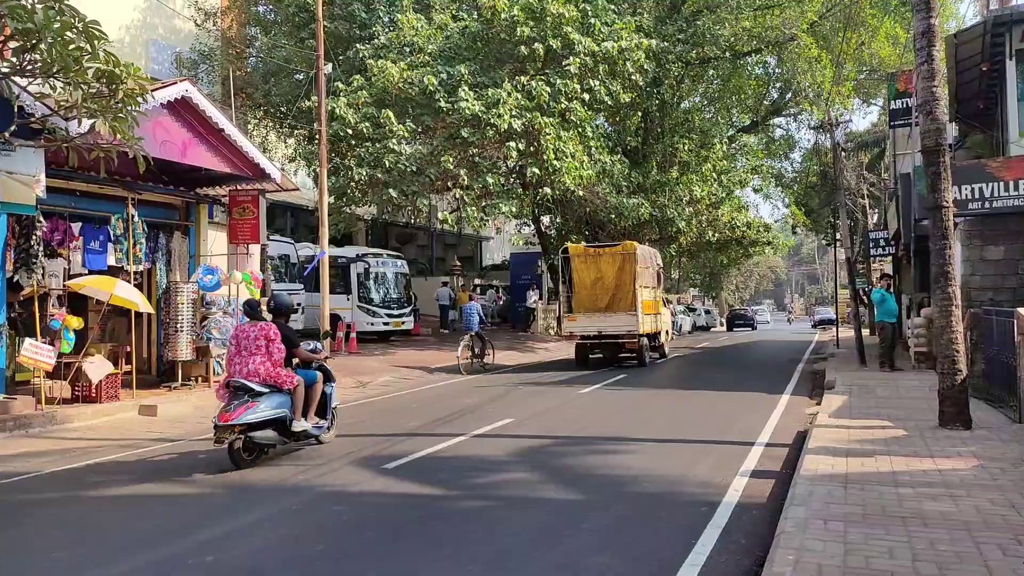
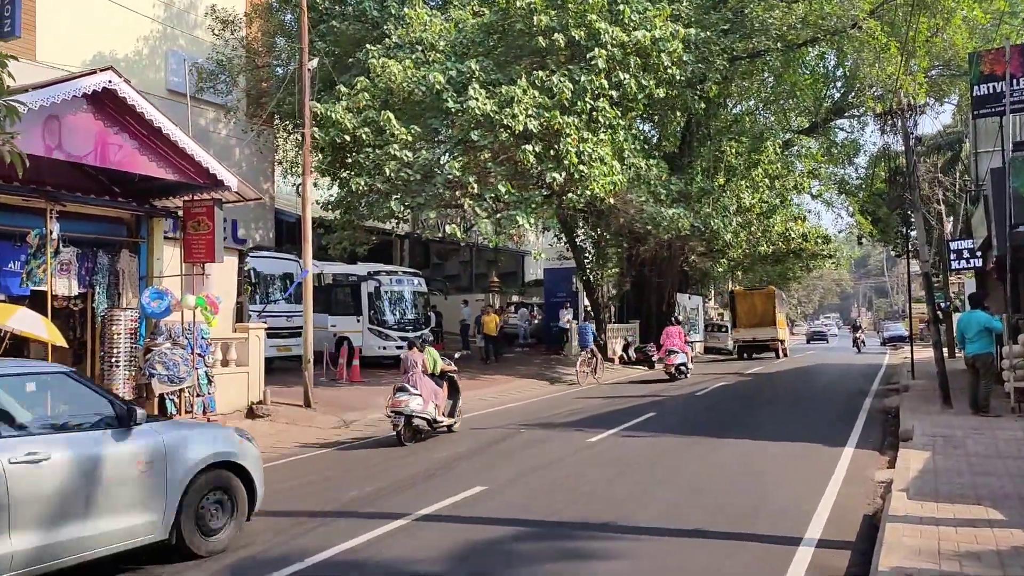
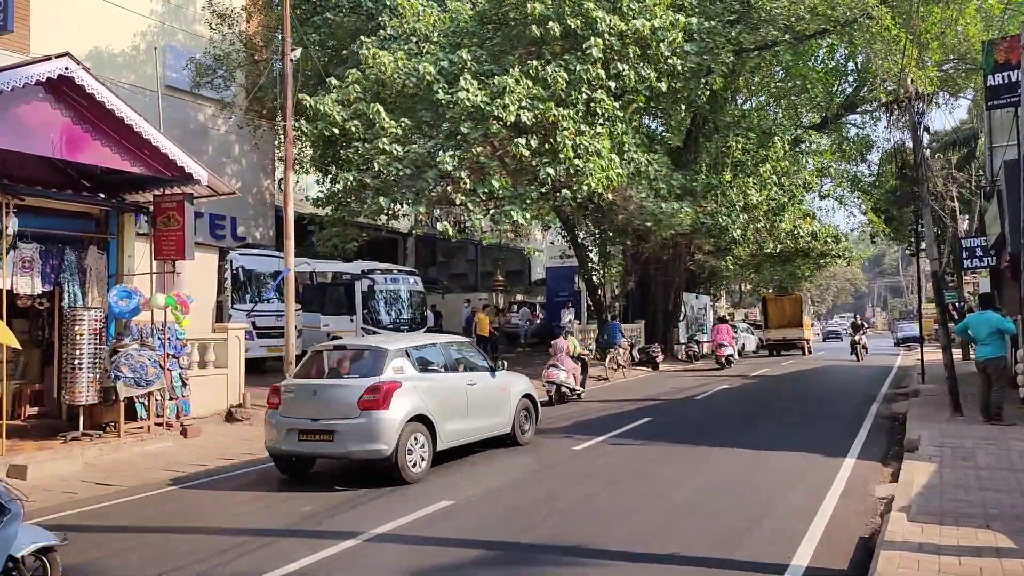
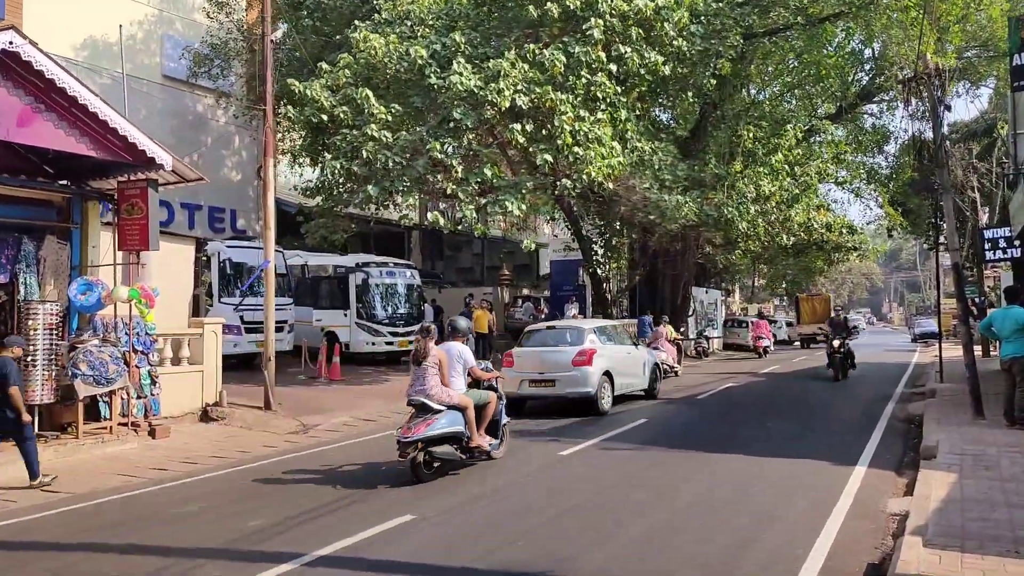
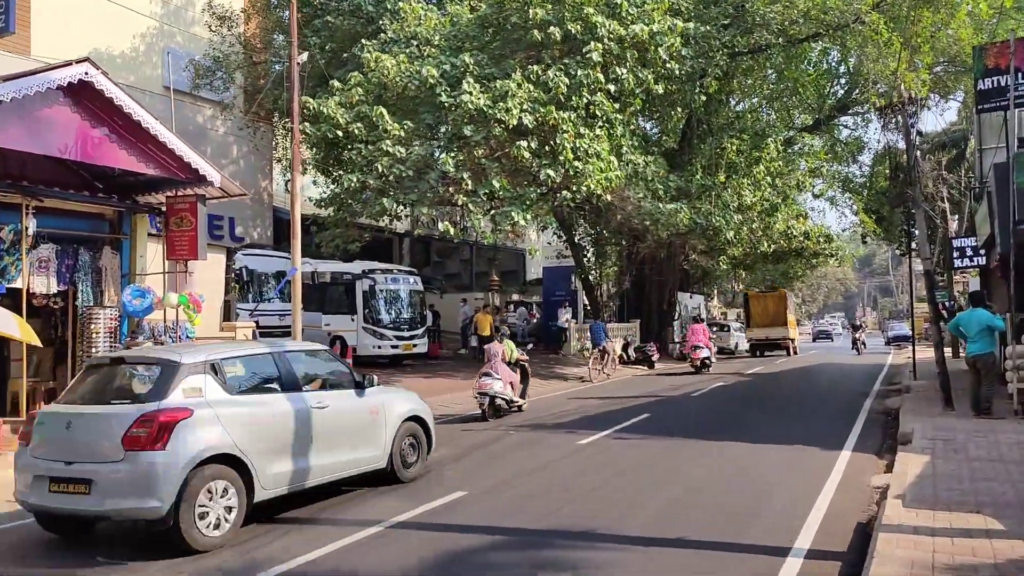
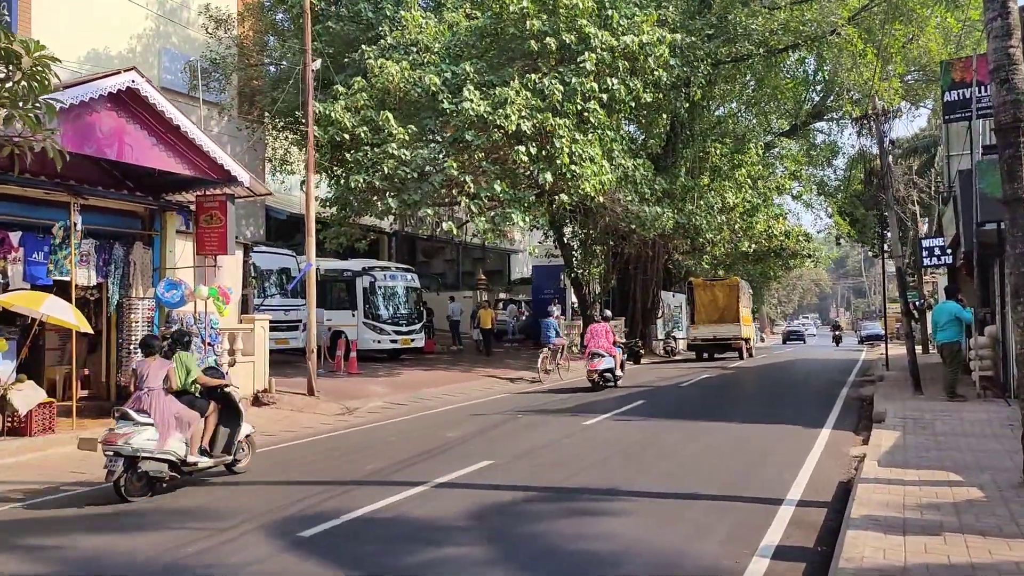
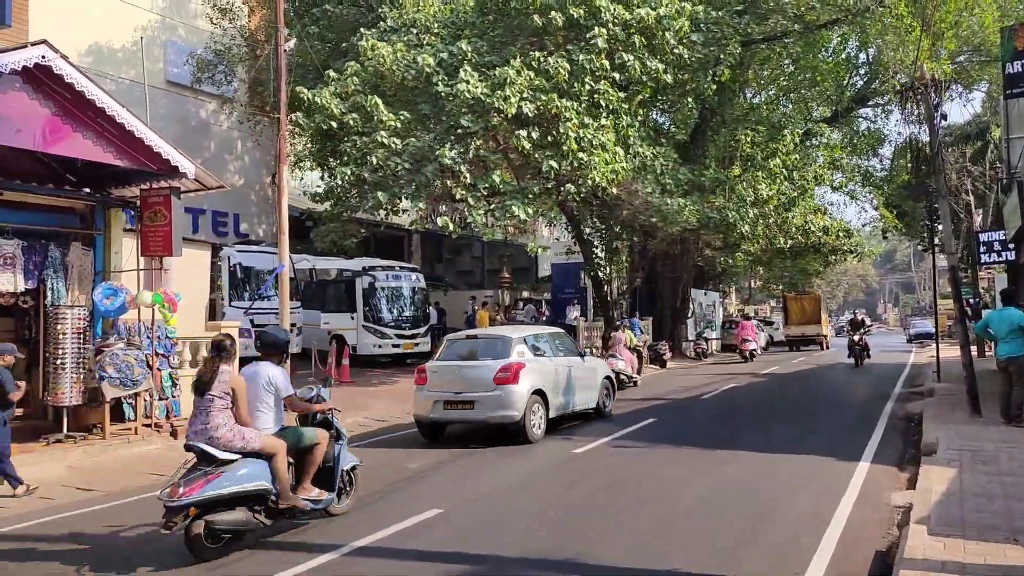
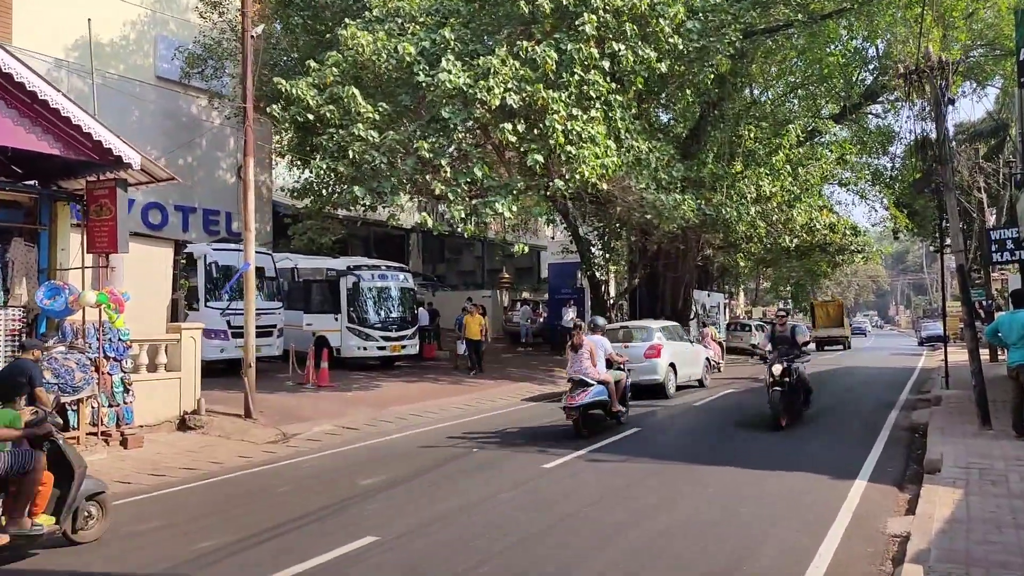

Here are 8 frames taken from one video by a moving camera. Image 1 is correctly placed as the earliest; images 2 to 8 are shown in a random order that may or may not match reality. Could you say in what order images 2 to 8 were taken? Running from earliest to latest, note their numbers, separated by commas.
6, 2, 5, 3, 7, 4, 8
